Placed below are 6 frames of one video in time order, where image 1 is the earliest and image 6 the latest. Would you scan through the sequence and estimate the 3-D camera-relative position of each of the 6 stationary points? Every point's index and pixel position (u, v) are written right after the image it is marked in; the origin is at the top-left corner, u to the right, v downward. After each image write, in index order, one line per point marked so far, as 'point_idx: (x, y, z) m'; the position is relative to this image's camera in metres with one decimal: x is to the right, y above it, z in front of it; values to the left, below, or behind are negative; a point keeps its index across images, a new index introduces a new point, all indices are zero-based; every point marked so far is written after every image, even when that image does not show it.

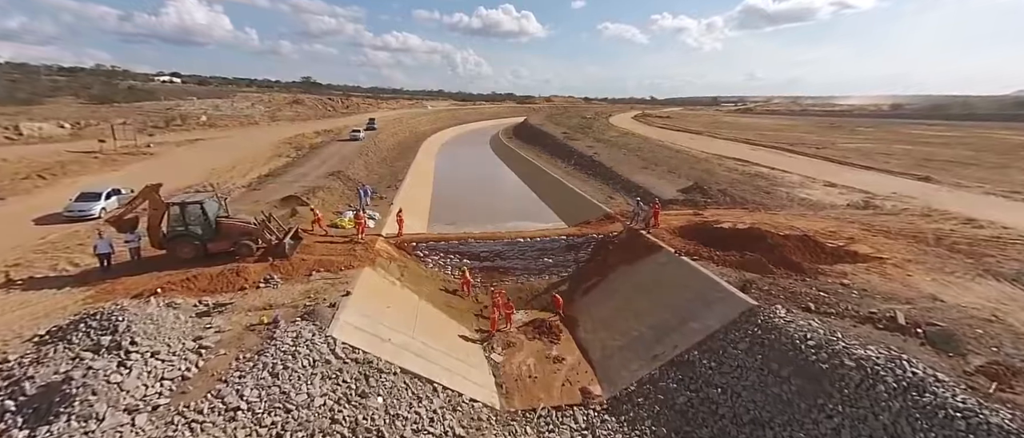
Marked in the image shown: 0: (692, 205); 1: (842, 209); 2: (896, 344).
0: (+7.6, +0.5, +17.8) m
1: (+14.4, +0.4, +18.4) m
2: (+7.2, -2.3, +8.0) m
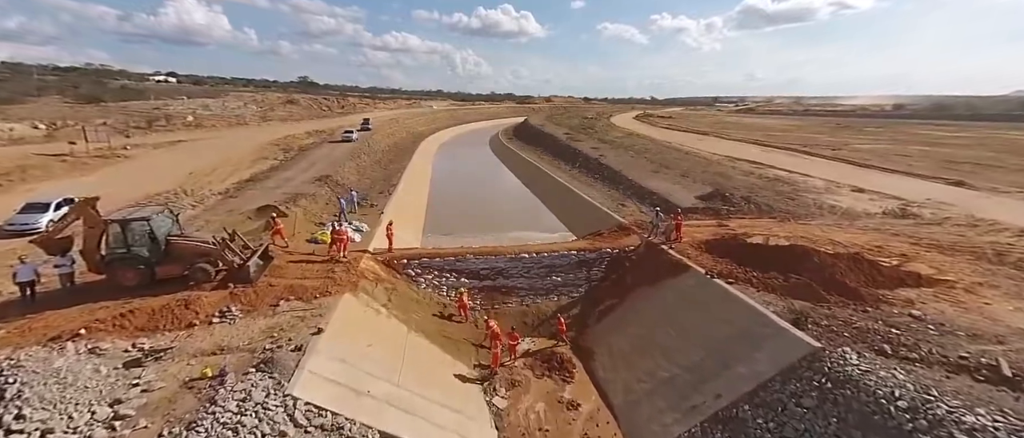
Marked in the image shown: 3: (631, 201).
0: (+7.7, +0.1, +16.1) m
1: (+14.5, 0.0, +16.7) m
2: (+7.4, -2.8, +6.2) m
3: (+5.5, +0.8, +19.3) m
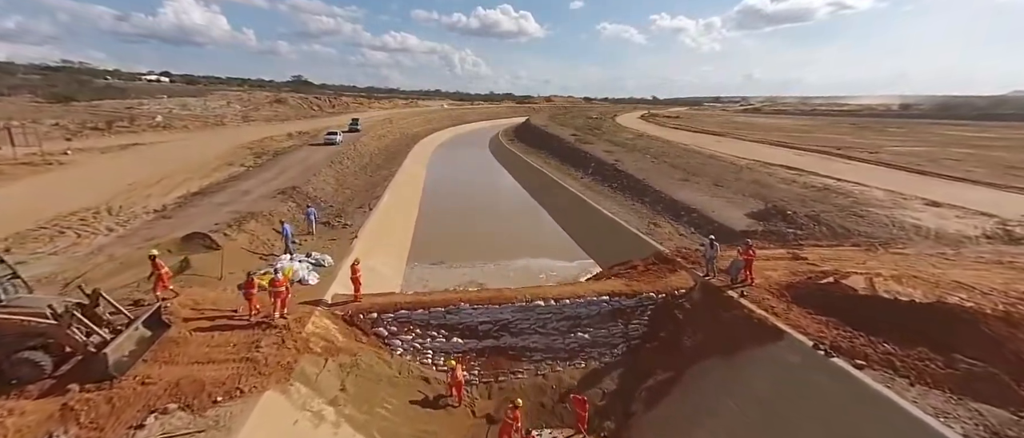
0: (+7.9, -0.7, +12.5) m
1: (+14.7, -0.8, +13.1) m
2: (+7.6, -3.6, +2.6) m
3: (+5.7, -0.1, +15.7) m
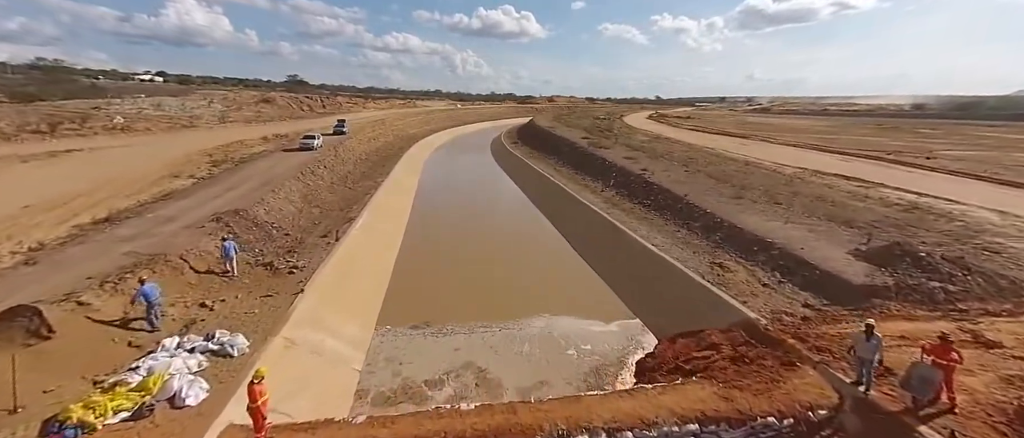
0: (+8.2, -1.7, +8.2) m
1: (+15.1, -1.8, +8.8) m
2: (+7.9, -4.6, -1.6) m
3: (+6.0, -1.1, +11.5) m
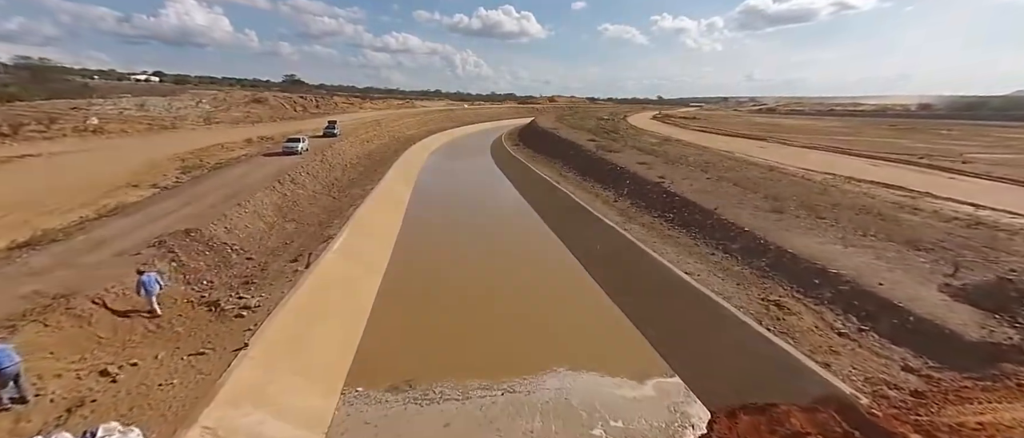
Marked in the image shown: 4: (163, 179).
0: (+8.3, -2.3, +6.0) m
1: (+15.2, -2.4, +6.6) m
2: (+8.0, -5.2, -3.8) m
3: (+6.2, -1.7, +9.3) m
4: (-14.9, +1.7, +18.0) m
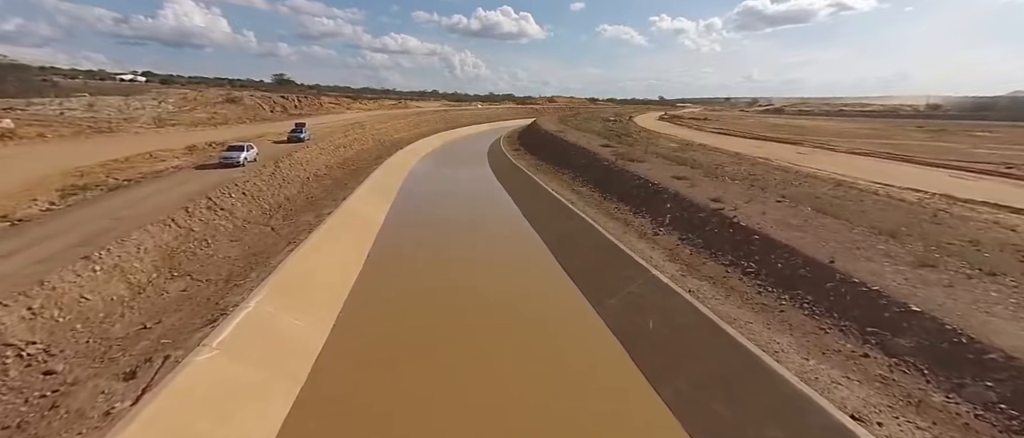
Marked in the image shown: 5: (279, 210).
0: (+8.5, -3.6, +0.9) m
1: (+15.3, -3.7, +1.5) m
2: (+8.2, -6.4, -8.9) m
3: (+6.3, -2.9, +4.2) m
4: (-14.8, +0.4, +12.9) m
5: (-8.8, +0.3, +16.0) m
